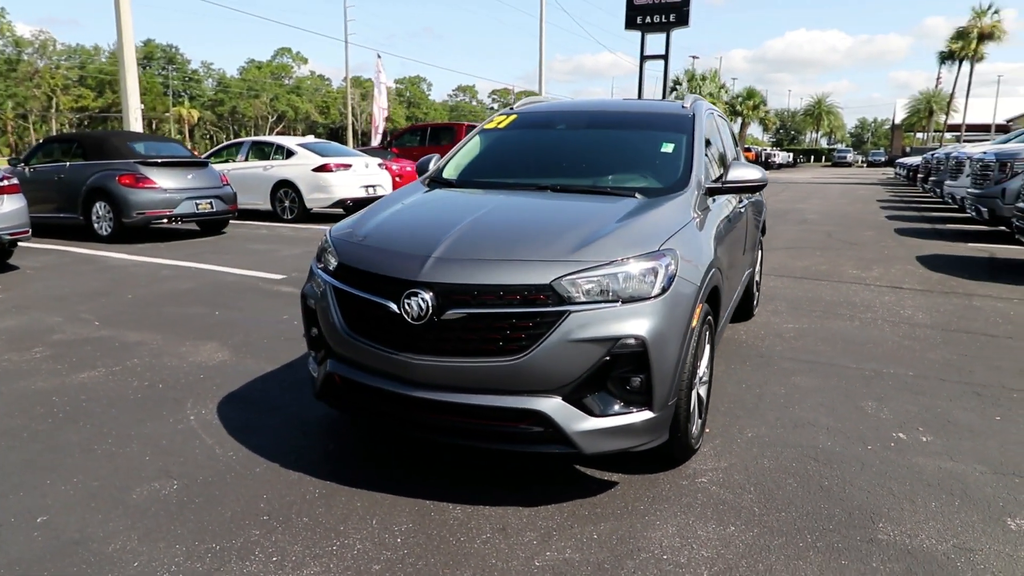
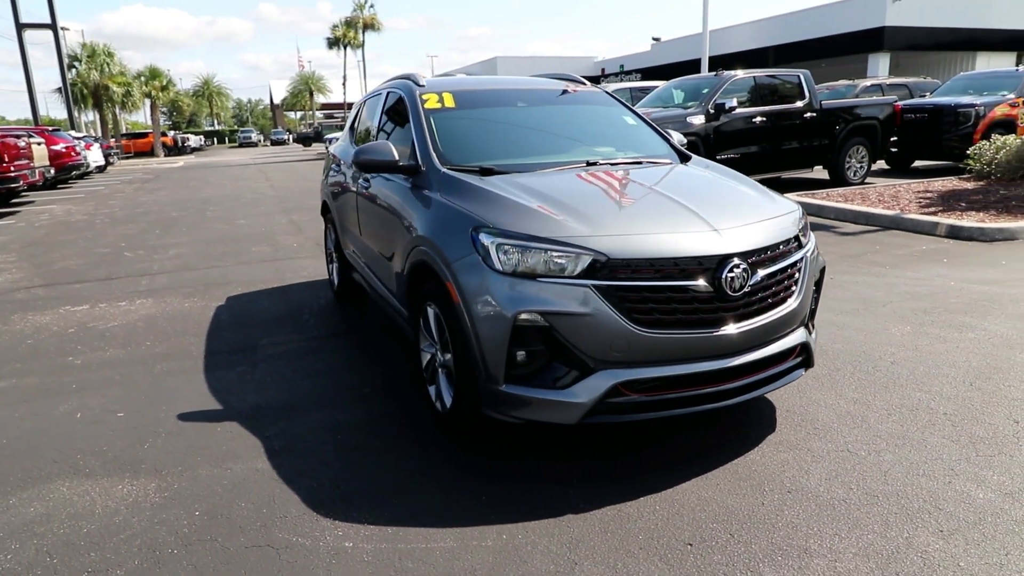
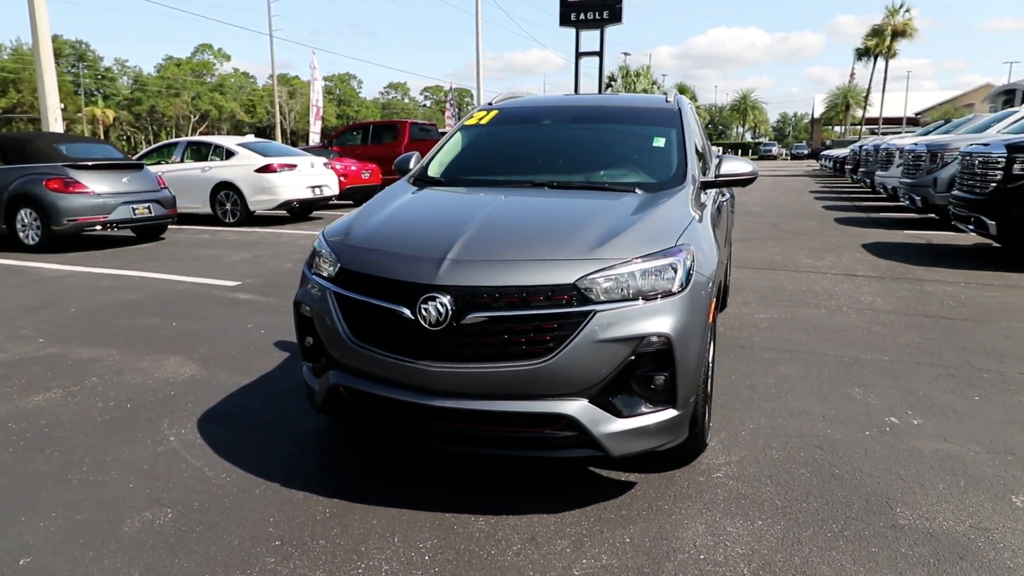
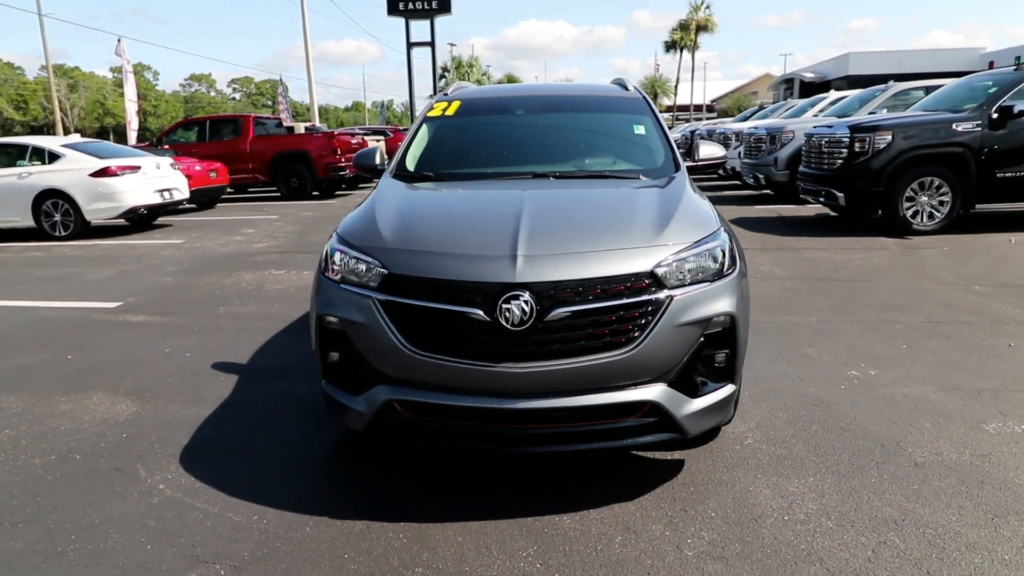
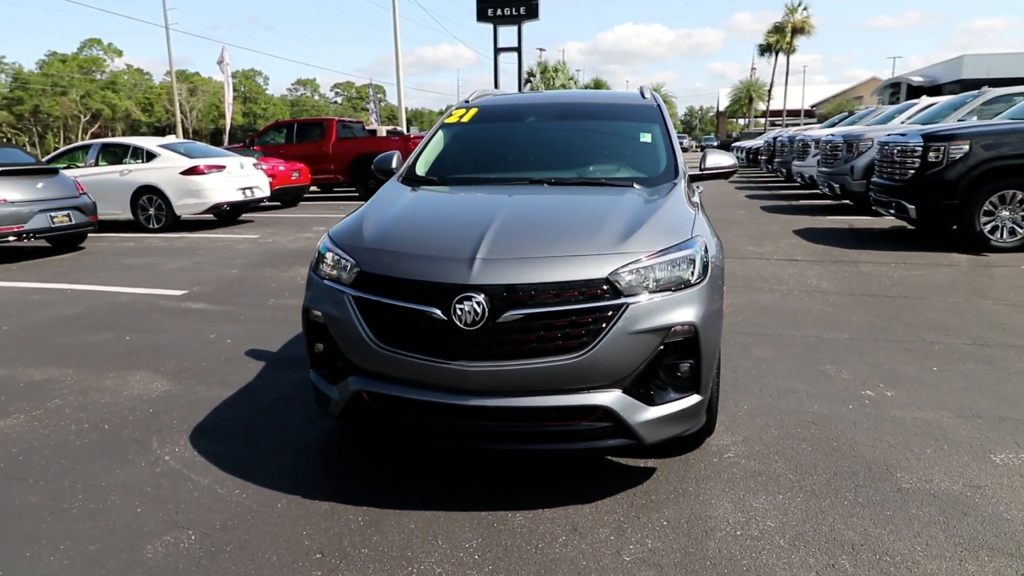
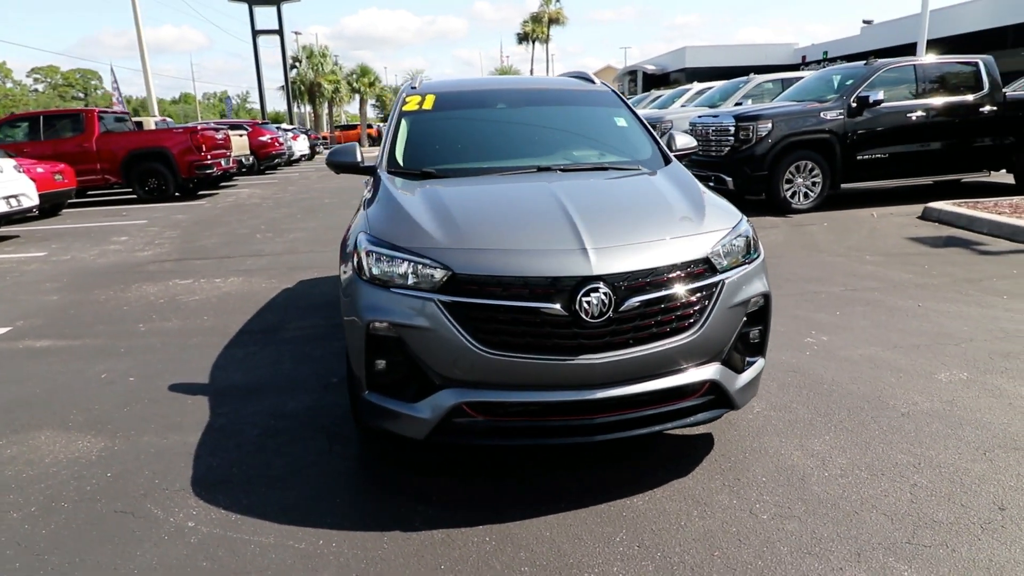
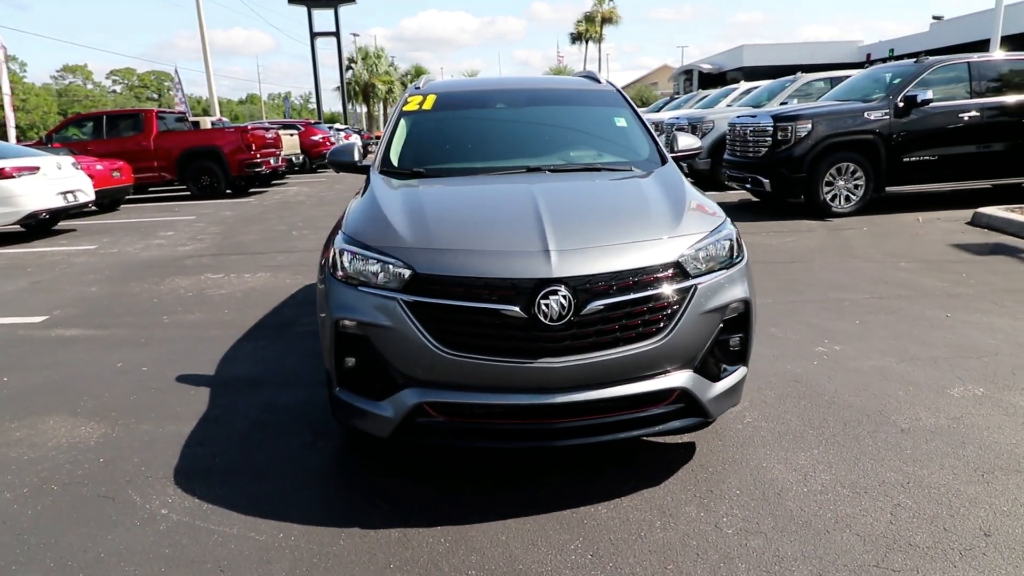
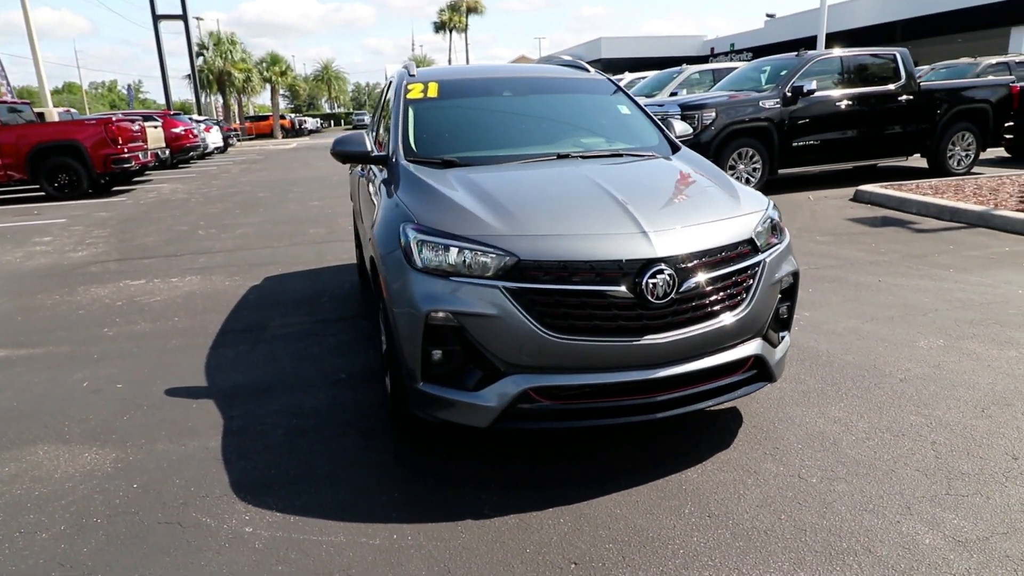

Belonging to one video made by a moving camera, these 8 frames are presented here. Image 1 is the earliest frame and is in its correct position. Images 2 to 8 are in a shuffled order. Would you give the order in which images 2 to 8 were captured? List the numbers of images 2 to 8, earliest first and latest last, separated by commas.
3, 5, 4, 7, 6, 8, 2
